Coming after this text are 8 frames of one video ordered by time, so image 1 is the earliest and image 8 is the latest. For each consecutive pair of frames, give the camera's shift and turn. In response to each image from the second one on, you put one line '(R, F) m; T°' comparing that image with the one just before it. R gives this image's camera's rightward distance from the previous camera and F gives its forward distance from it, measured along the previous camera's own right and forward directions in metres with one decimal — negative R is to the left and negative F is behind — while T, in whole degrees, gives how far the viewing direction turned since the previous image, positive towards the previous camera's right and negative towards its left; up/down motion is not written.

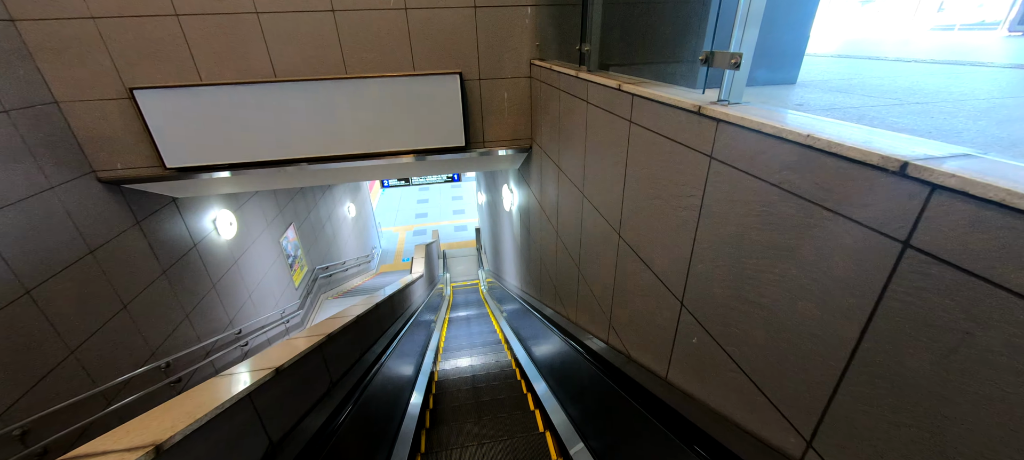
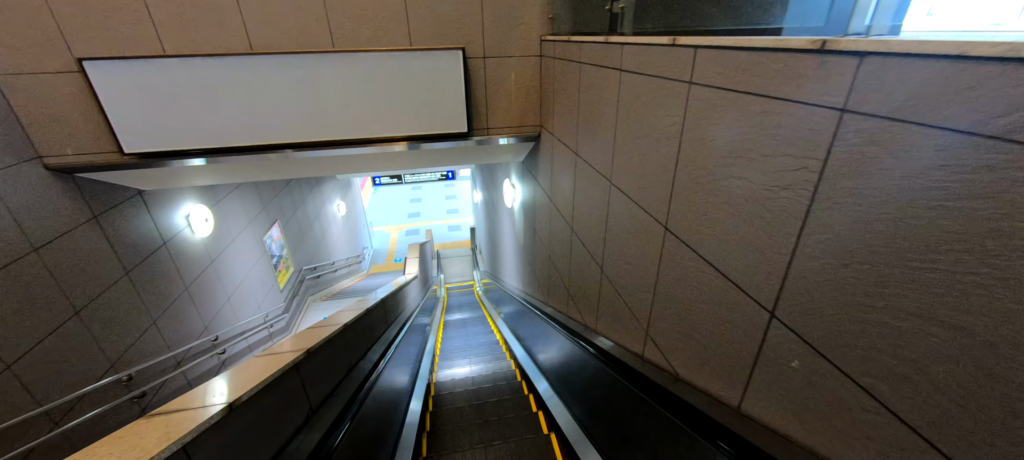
(-0.1, +0.4) m; +1°
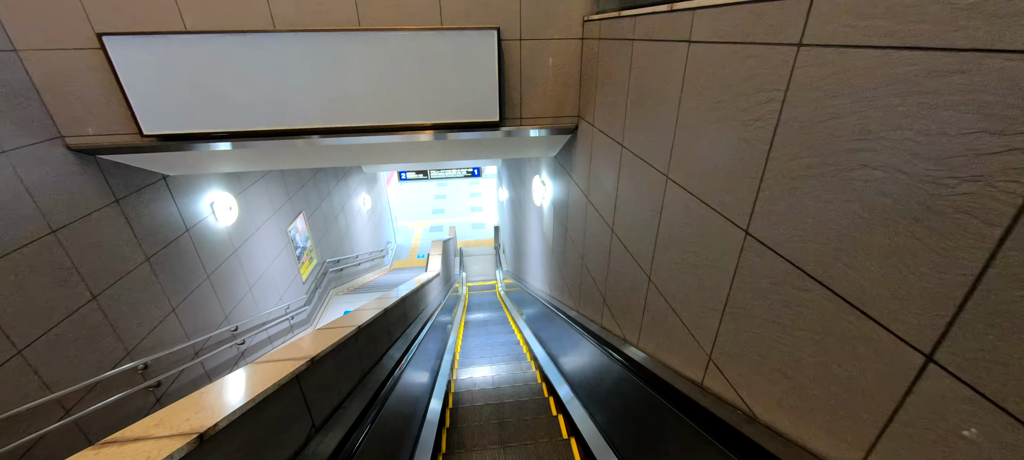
(-0.1, +0.3) m; -4°
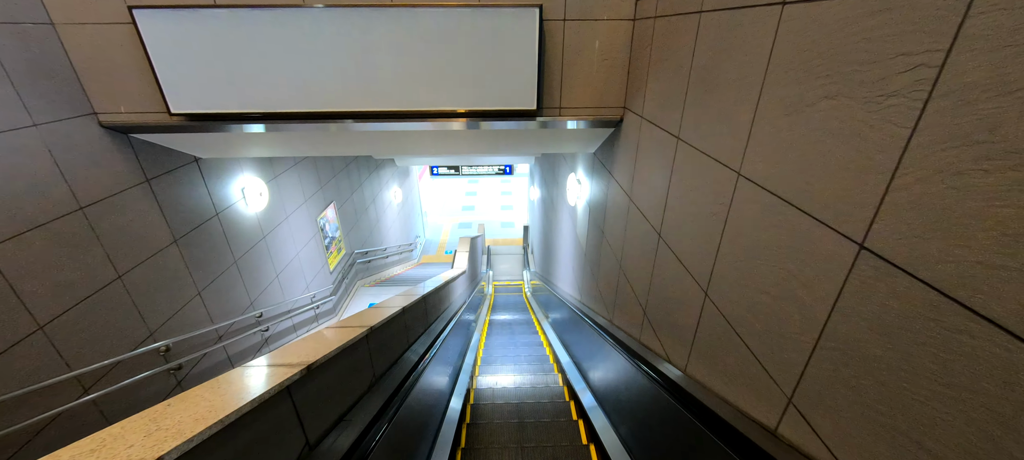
(0.0, +0.3) m; -5°
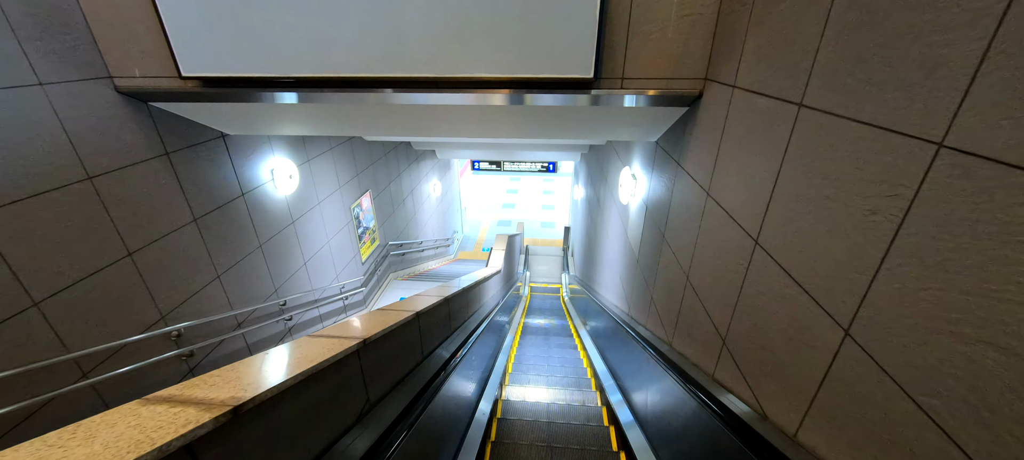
(0.0, +0.5) m; -7°
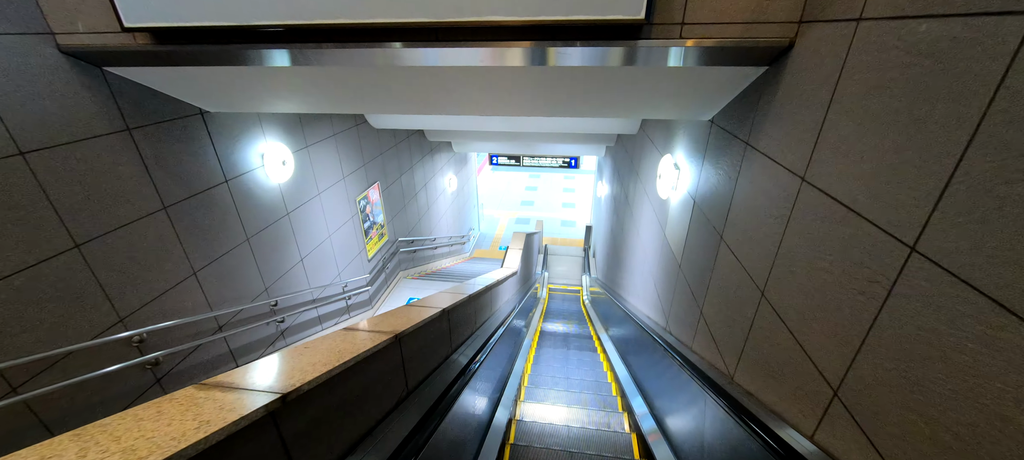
(0.0, +0.5) m; -3°
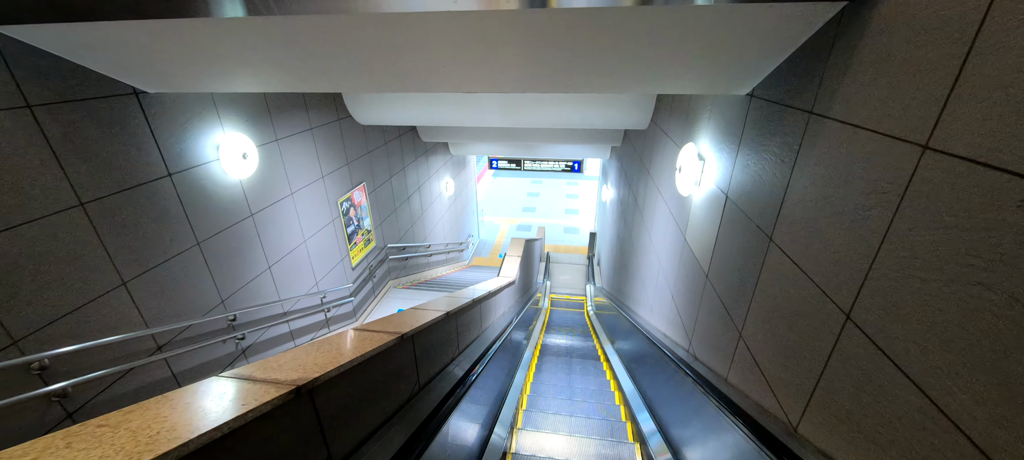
(+0.1, +0.5) m; -1°
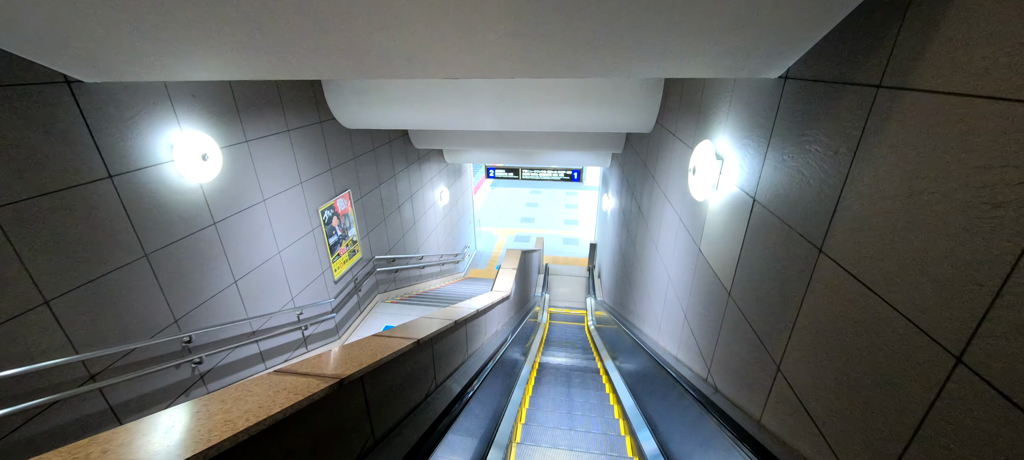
(+0.1, +0.3) m; 0°
